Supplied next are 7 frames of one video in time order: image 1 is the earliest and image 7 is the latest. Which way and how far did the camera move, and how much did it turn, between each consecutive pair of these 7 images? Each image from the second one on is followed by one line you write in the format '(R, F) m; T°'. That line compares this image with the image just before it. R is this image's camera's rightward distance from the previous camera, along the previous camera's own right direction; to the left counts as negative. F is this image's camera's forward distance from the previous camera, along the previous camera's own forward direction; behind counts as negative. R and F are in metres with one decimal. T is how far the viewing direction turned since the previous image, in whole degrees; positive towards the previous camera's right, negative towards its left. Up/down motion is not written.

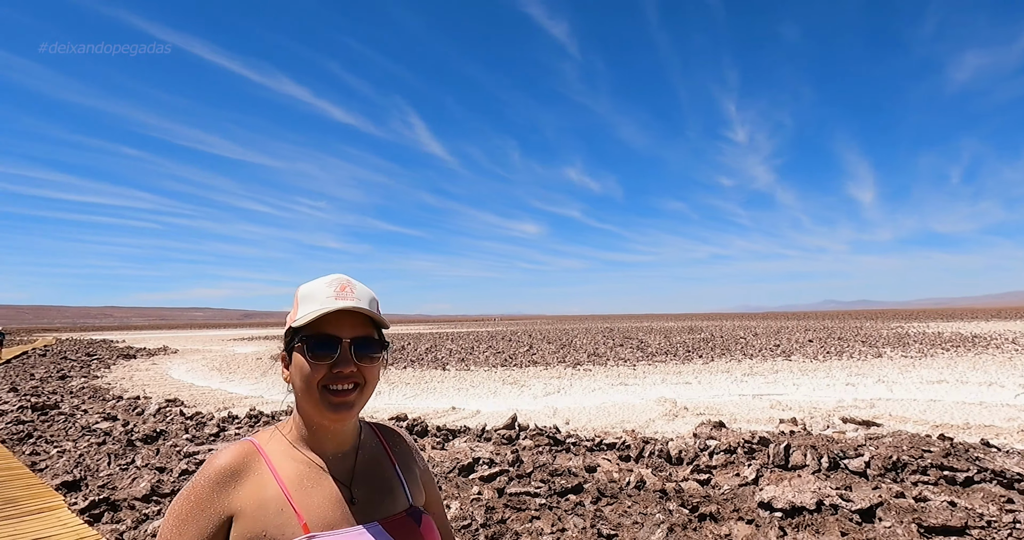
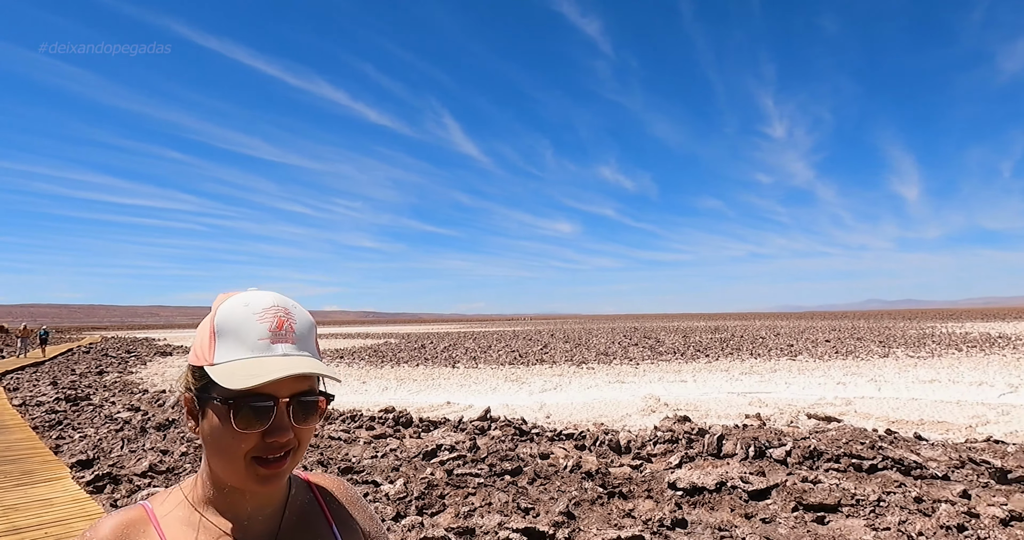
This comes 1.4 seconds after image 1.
(+0.9, -0.6) m; -3°
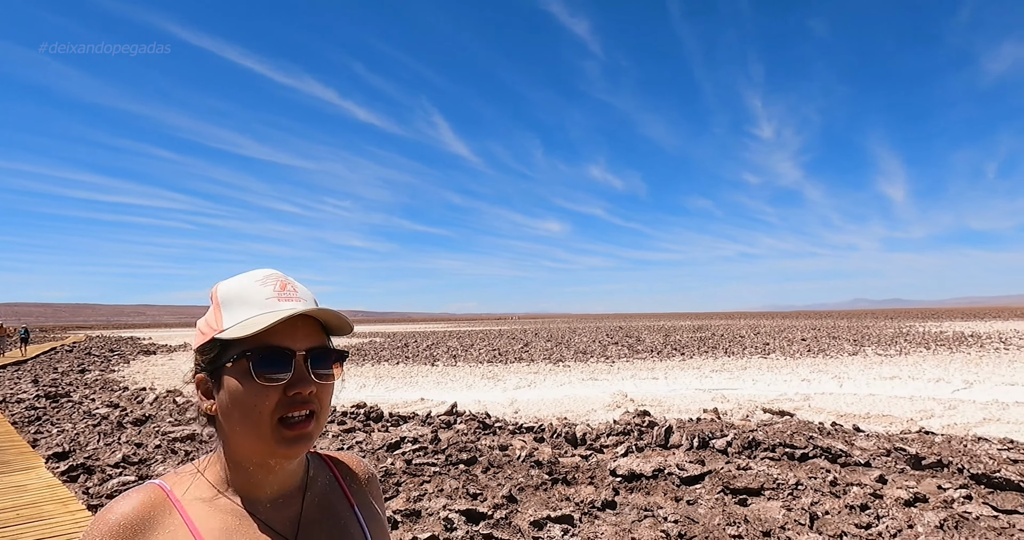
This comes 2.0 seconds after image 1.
(+0.4, -0.3) m; +1°
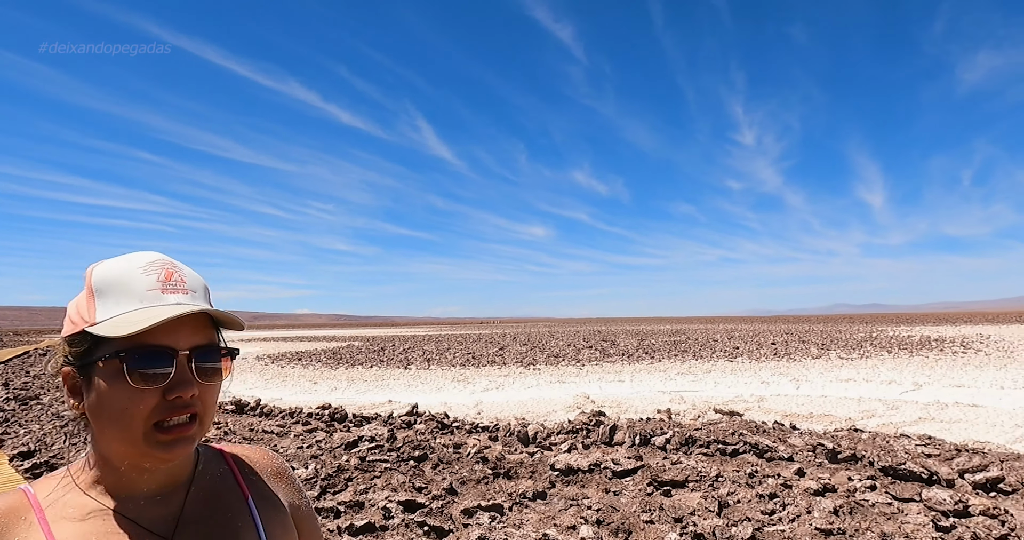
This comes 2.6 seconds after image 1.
(+0.4, -0.4) m; +1°
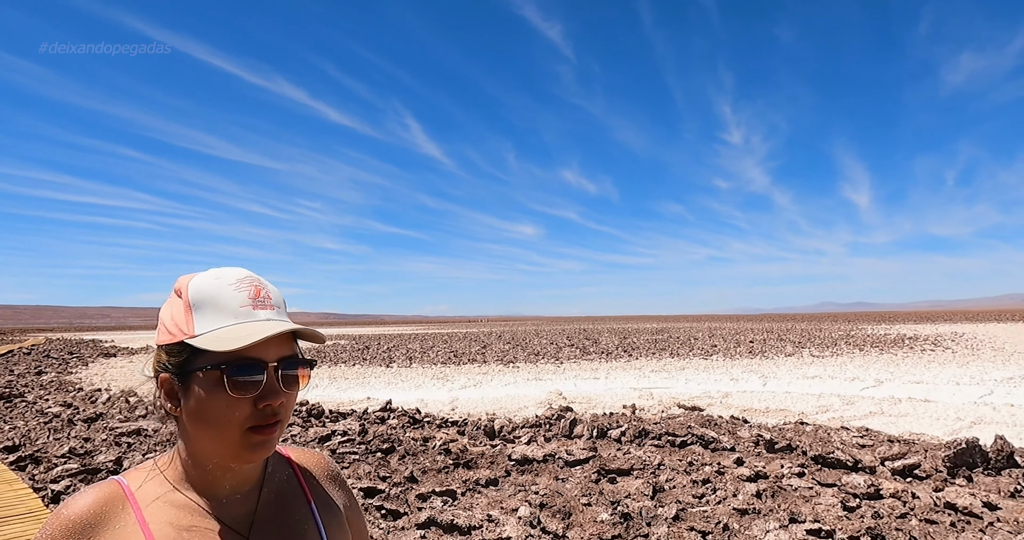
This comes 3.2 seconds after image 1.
(+0.3, -0.4) m; +1°
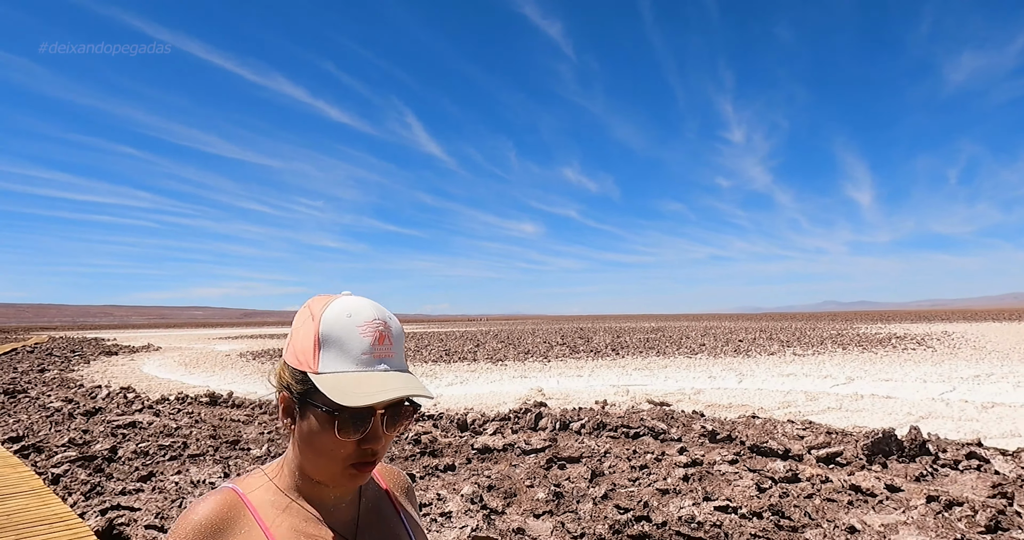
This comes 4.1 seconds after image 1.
(+0.5, -0.5) m; 0°
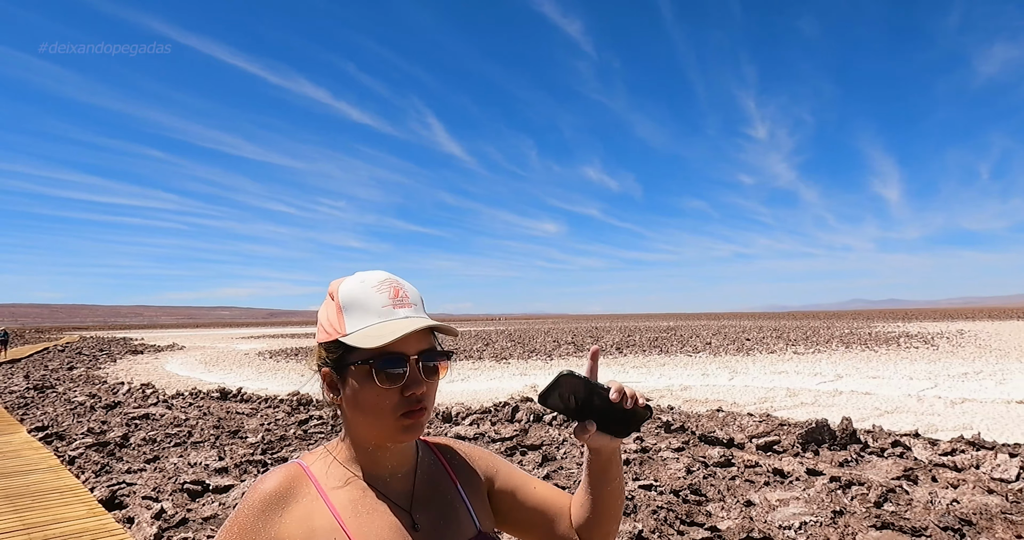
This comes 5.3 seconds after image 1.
(+0.7, -0.6) m; -2°
